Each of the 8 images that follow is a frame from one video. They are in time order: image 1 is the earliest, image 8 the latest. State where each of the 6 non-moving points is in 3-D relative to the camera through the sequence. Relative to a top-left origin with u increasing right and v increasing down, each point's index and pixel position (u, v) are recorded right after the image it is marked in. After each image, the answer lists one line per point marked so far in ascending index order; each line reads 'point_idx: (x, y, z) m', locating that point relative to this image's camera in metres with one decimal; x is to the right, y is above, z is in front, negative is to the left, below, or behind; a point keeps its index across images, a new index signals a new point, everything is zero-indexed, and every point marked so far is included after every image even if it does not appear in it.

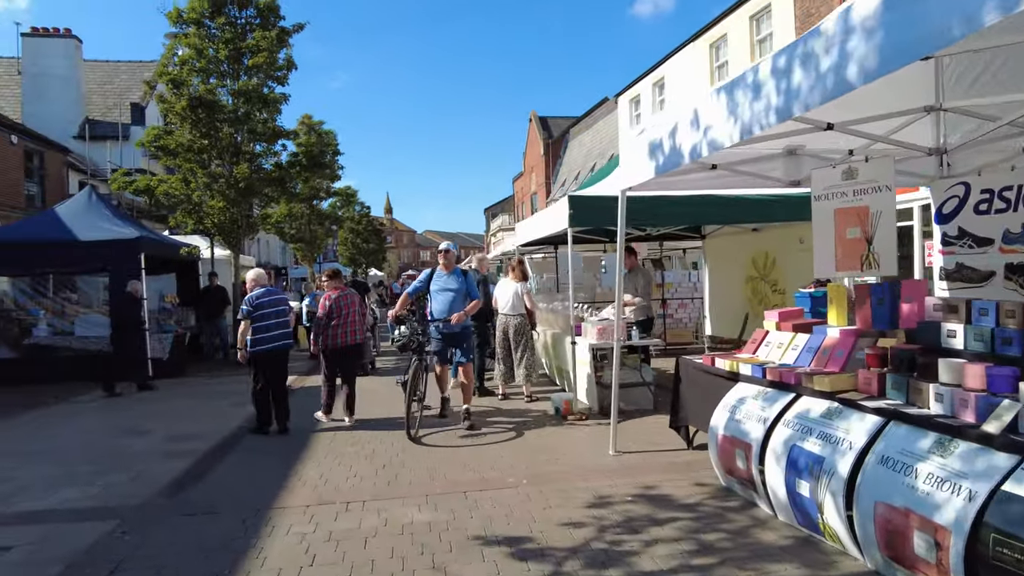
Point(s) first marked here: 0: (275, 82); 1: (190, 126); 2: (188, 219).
0: (-4.5, +3.9, +12.6) m
1: (-5.9, +3.0, +12.1) m
2: (-6.0, +1.3, +12.3) m
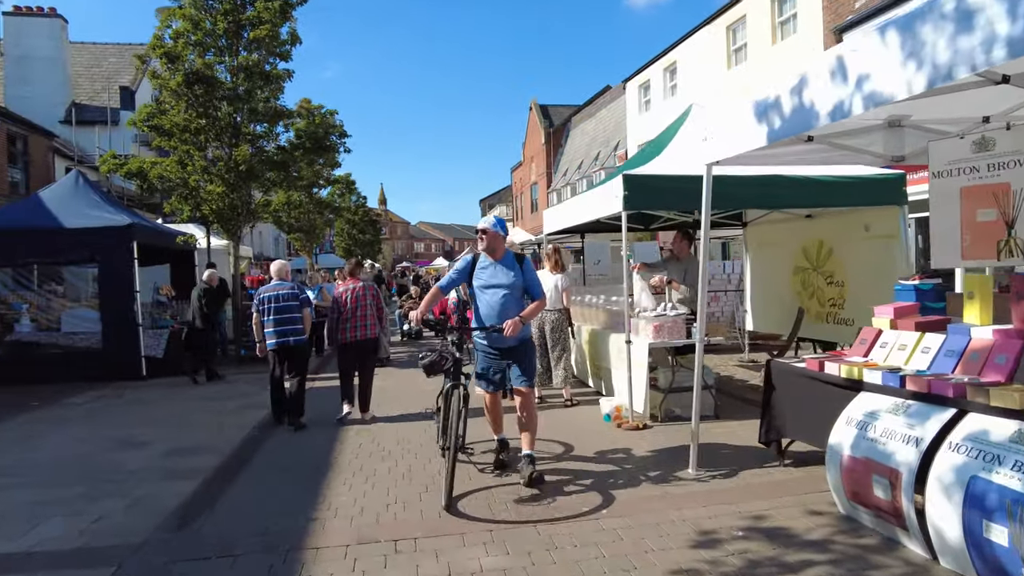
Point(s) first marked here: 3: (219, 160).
0: (-4.2, +4.1, +11.7) m
1: (-5.5, +3.1, +11.2) m
2: (-5.7, +1.5, +11.4) m
3: (-5.1, +2.2, +11.5) m
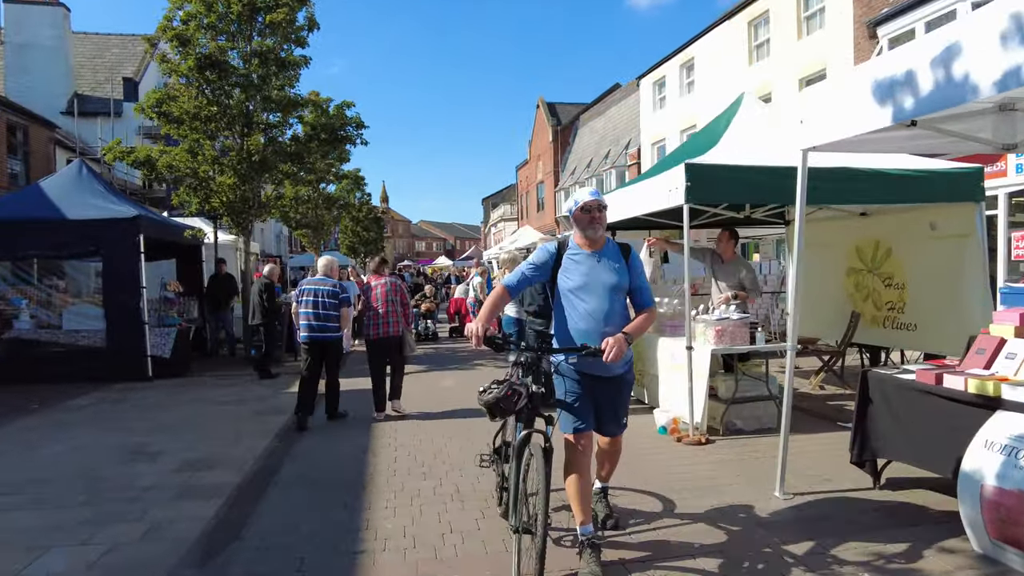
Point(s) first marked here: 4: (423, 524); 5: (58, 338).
0: (-3.7, +4.1, +11.1) m
1: (-5.1, +3.2, +10.6) m
2: (-5.2, +1.5, +10.8) m
3: (-4.6, +2.3, +10.9) m
4: (-0.5, -1.4, +3.8) m
5: (-6.8, -0.8, +9.9) m
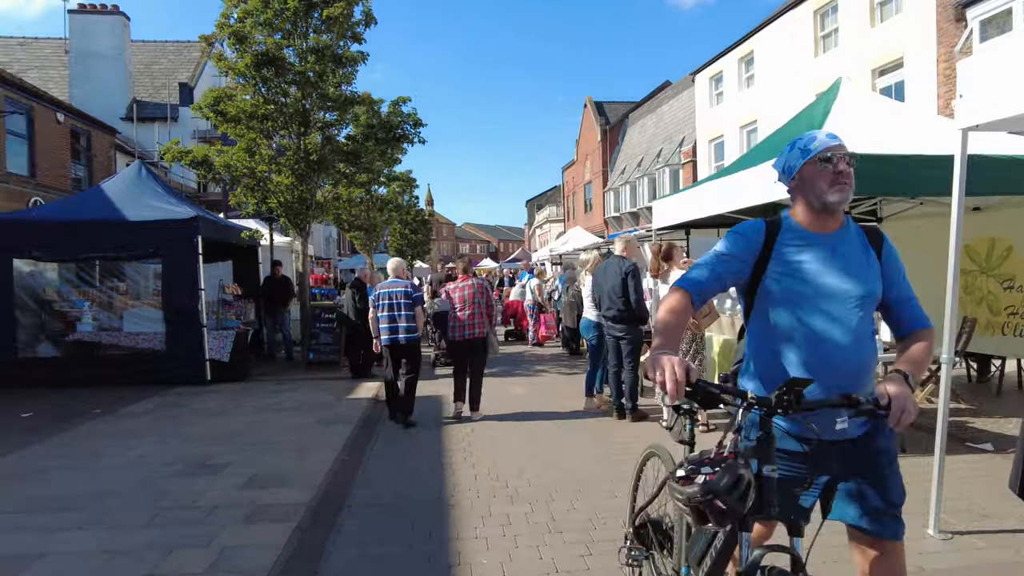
0: (-2.7, +4.1, +10.9) m
1: (-4.0, +3.2, +10.4) m
2: (-4.2, +1.5, +10.7) m
3: (-3.6, +2.3, +10.7) m
4: (0.0, -1.4, +3.4) m
5: (-5.8, -0.8, +9.8) m
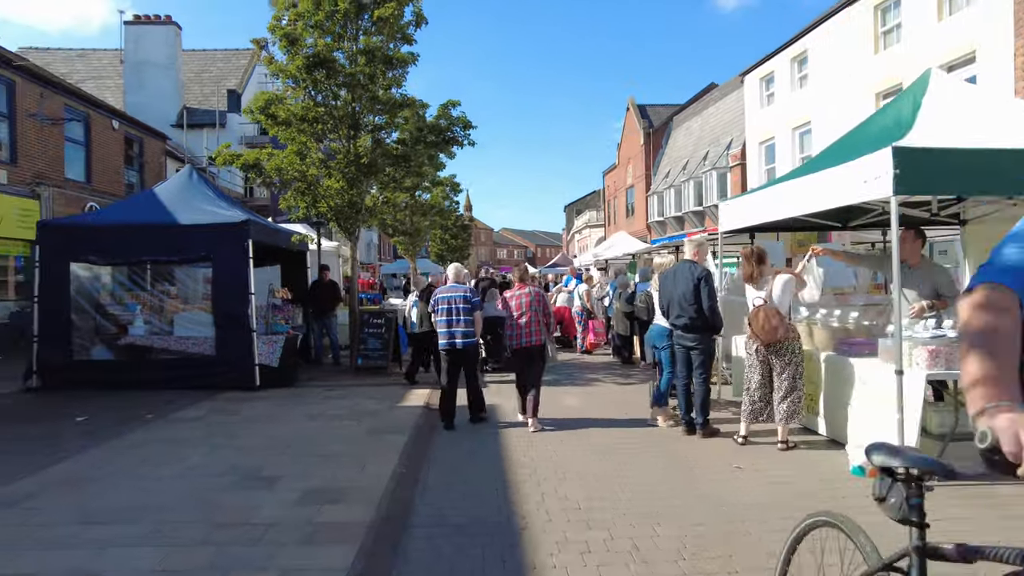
0: (-1.8, +4.0, +10.7) m
1: (-3.2, +3.1, +10.3) m
2: (-3.4, +1.4, +10.6) m
3: (-2.8, +2.2, +10.6) m
4: (+0.4, -1.4, +3.0) m
5: (-5.1, -0.8, +9.8) m
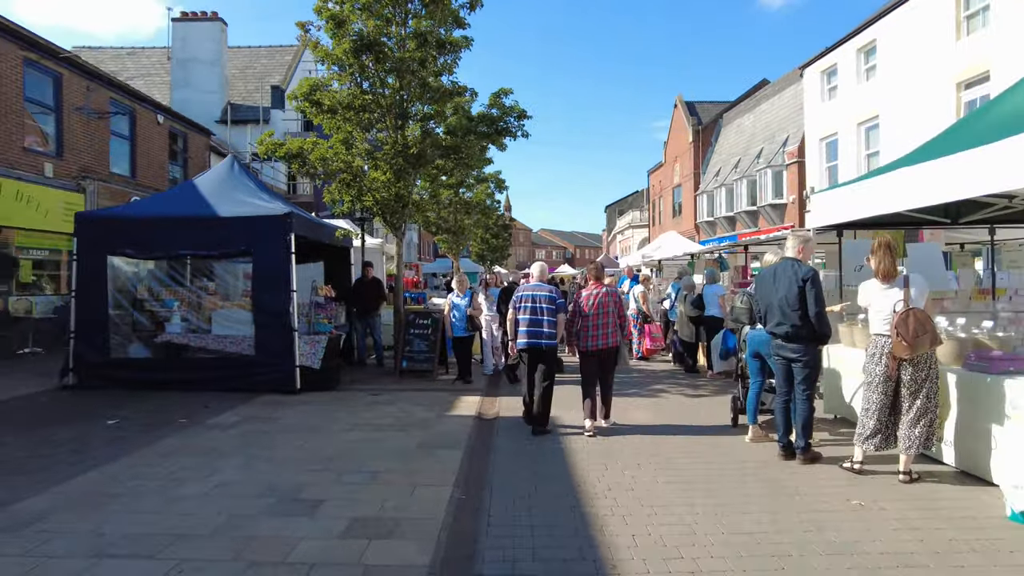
0: (-0.9, +4.0, +10.1) m
1: (-2.4, +3.1, +9.8) m
2: (-2.5, +1.4, +10.0) m
3: (-1.9, +2.2, +10.0) m
4: (+0.8, -1.4, +2.3) m
5: (-4.3, -0.8, +9.3) m
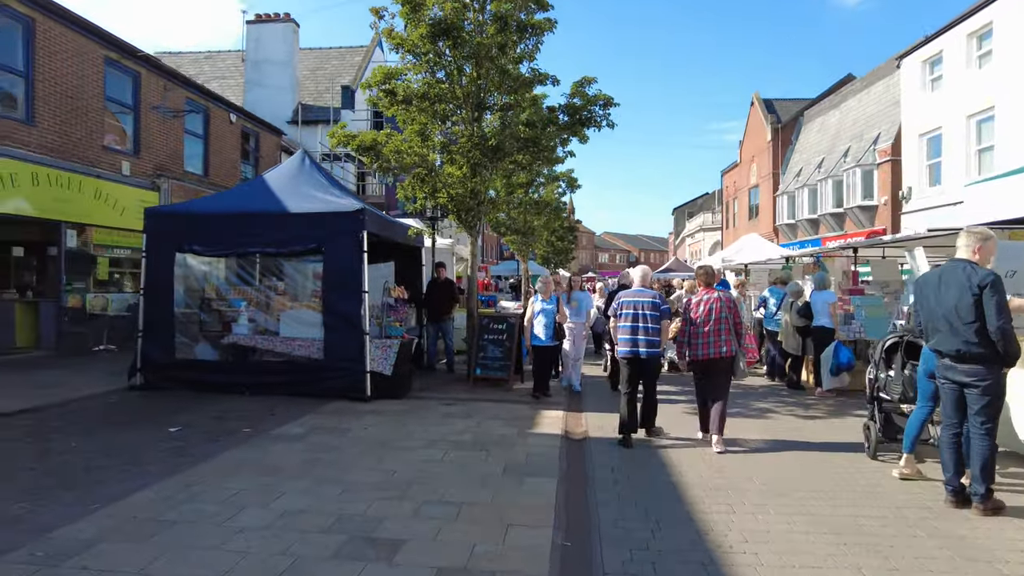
0: (+0.3, +4.0, +9.3) m
1: (-1.2, +3.1, +9.2) m
2: (-1.3, +1.4, +9.4) m
3: (-0.7, +2.2, +9.3) m
4: (+1.3, -1.4, +1.4) m
5: (-3.2, -0.8, +8.8) m
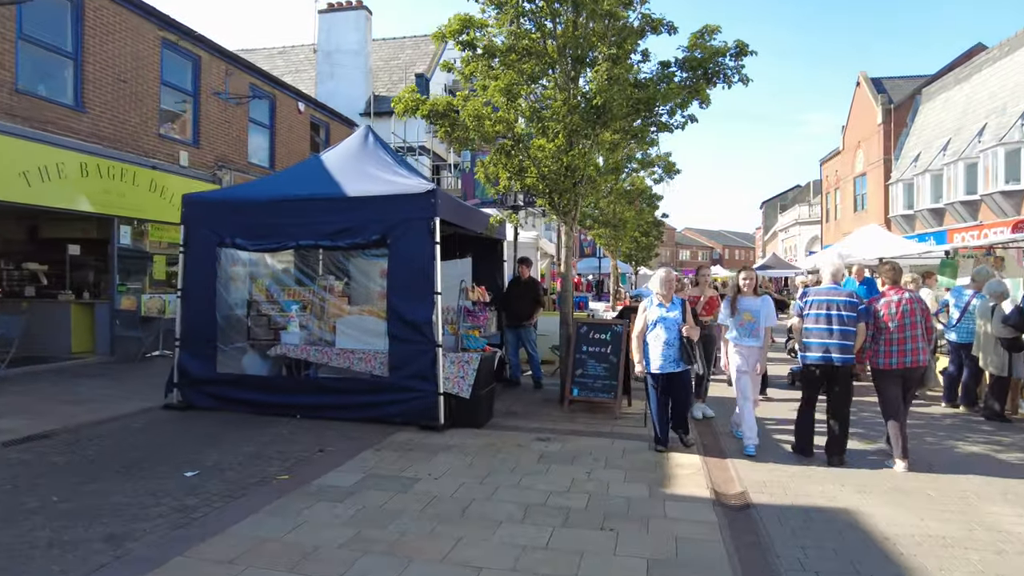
0: (+1.5, +4.0, +7.4) m
1: (0.0, +3.1, +7.4) m
2: (-0.1, +1.4, +7.6) m
3: (+0.5, +2.2, +7.5) m
4: (+1.6, -1.5, -0.6) m
5: (-2.0, -0.8, +7.3) m
